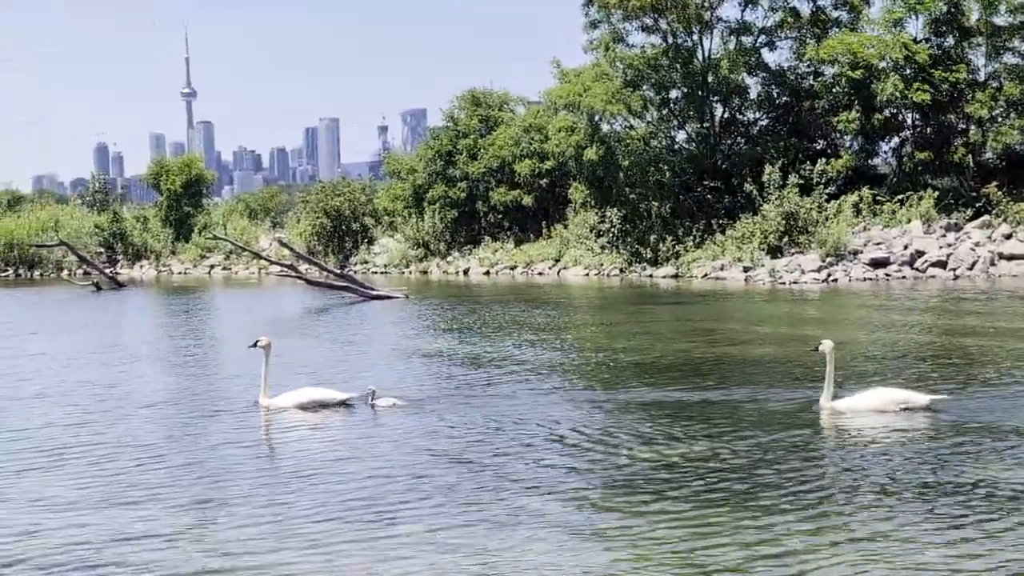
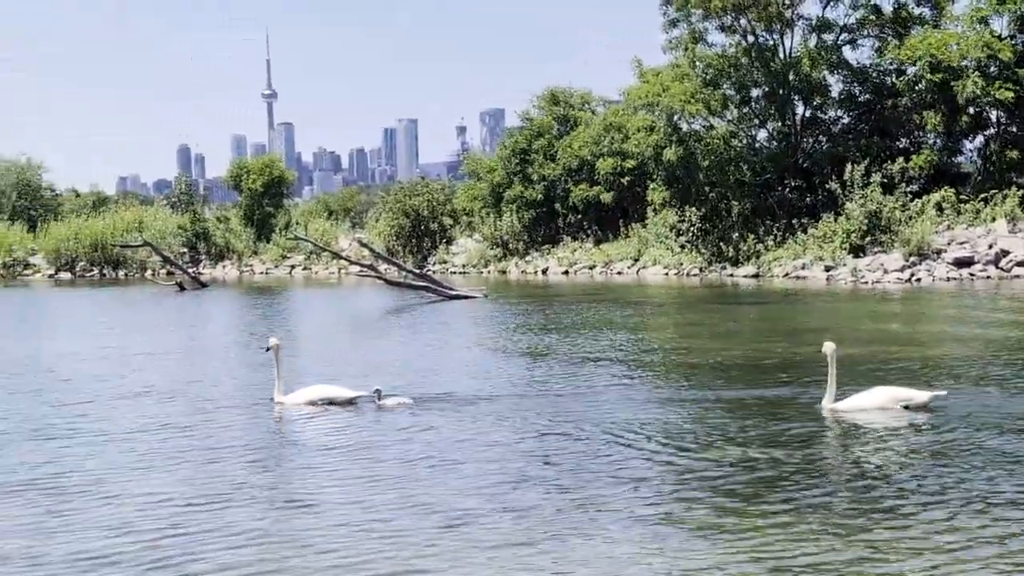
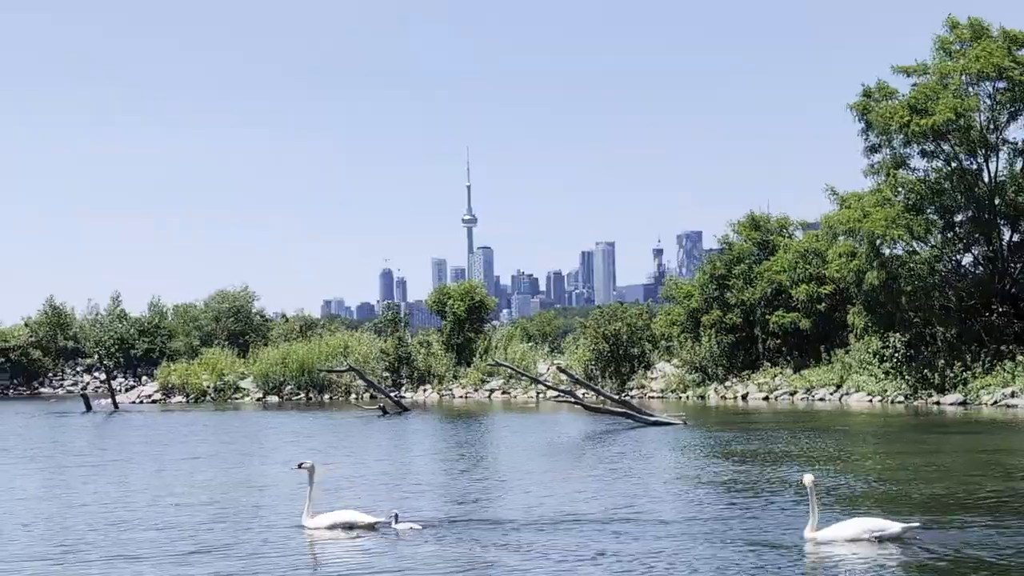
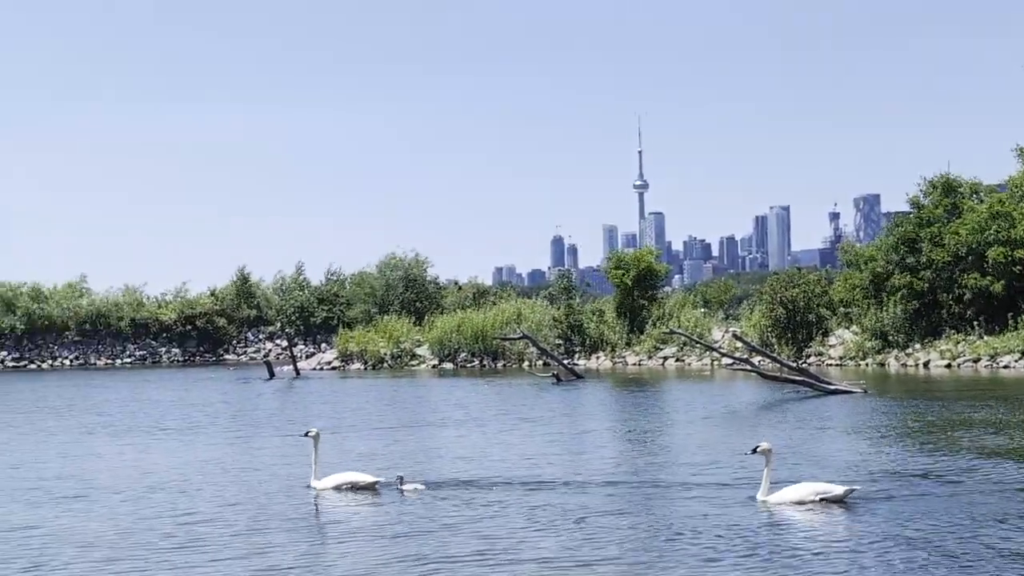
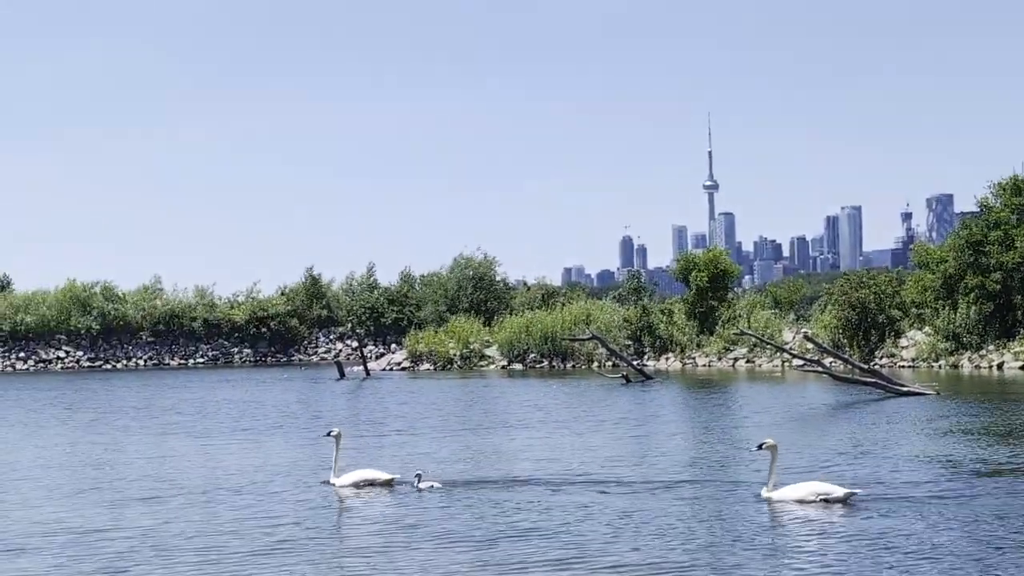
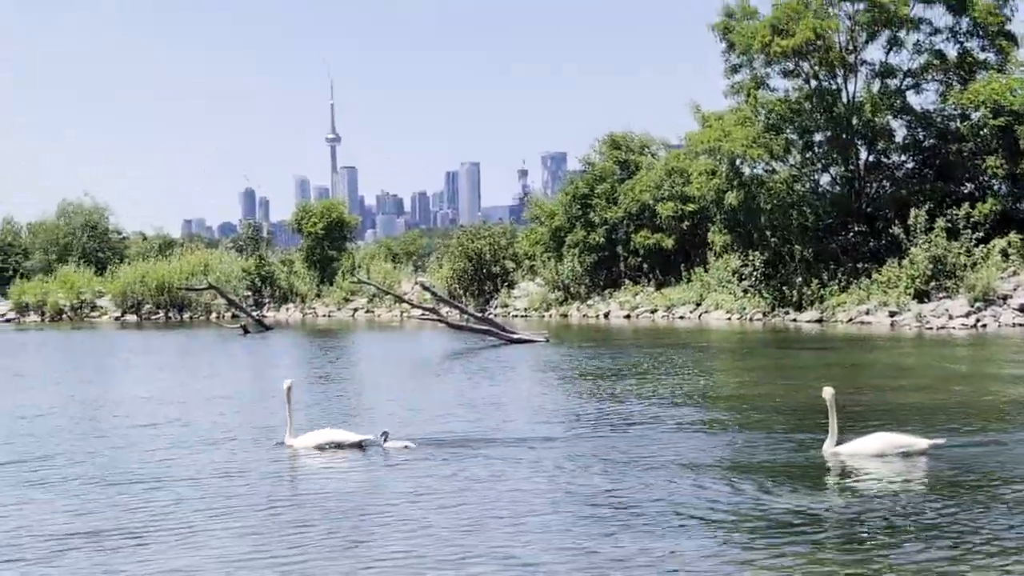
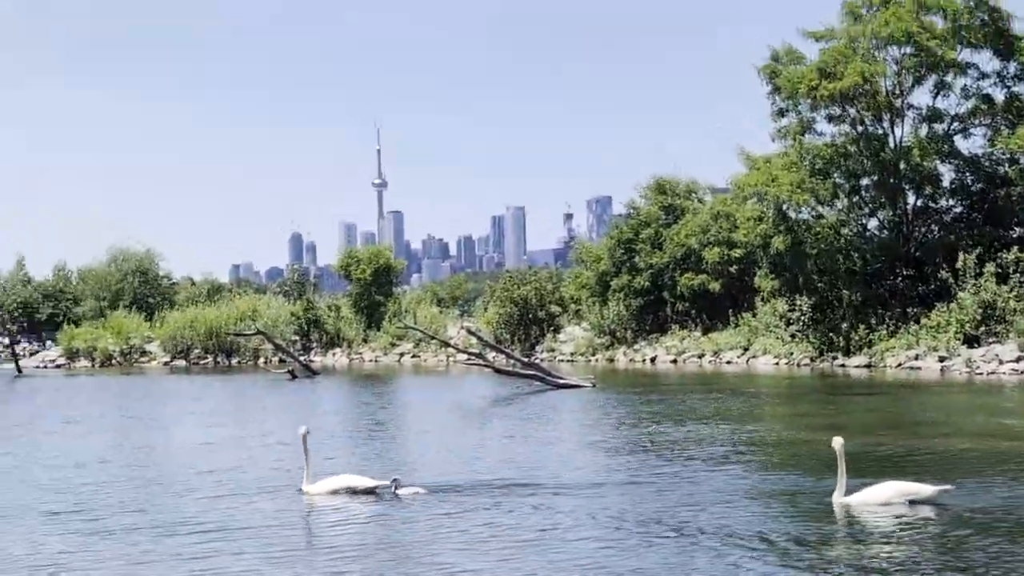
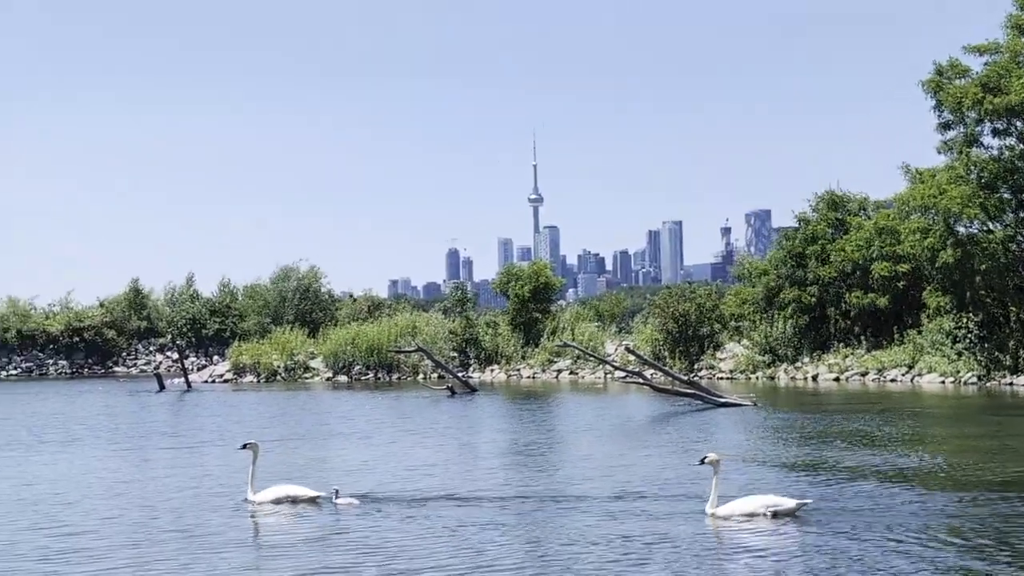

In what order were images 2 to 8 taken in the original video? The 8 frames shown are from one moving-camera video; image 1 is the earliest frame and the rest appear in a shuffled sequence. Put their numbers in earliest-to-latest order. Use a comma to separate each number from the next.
2, 6, 7, 3, 8, 4, 5
